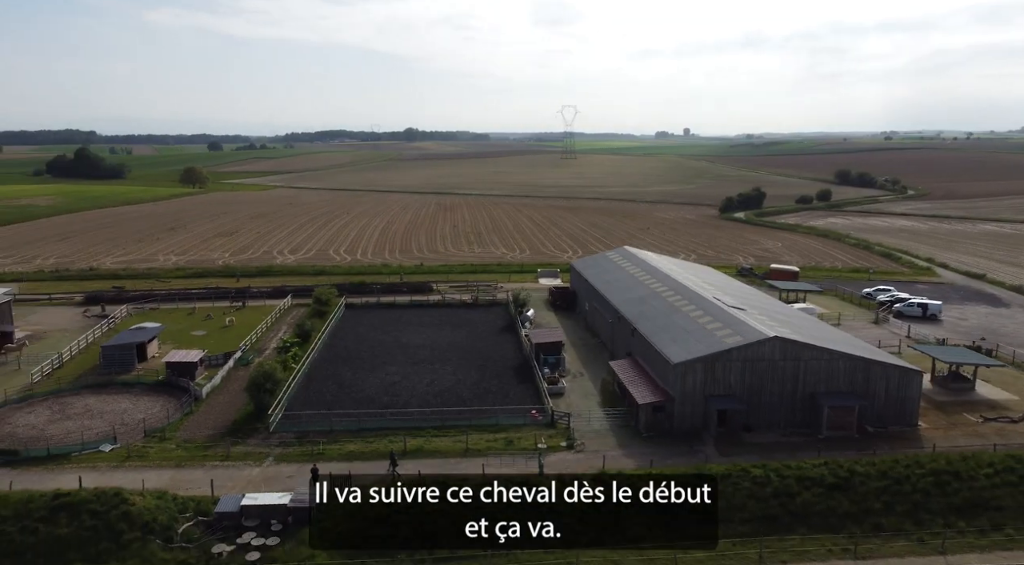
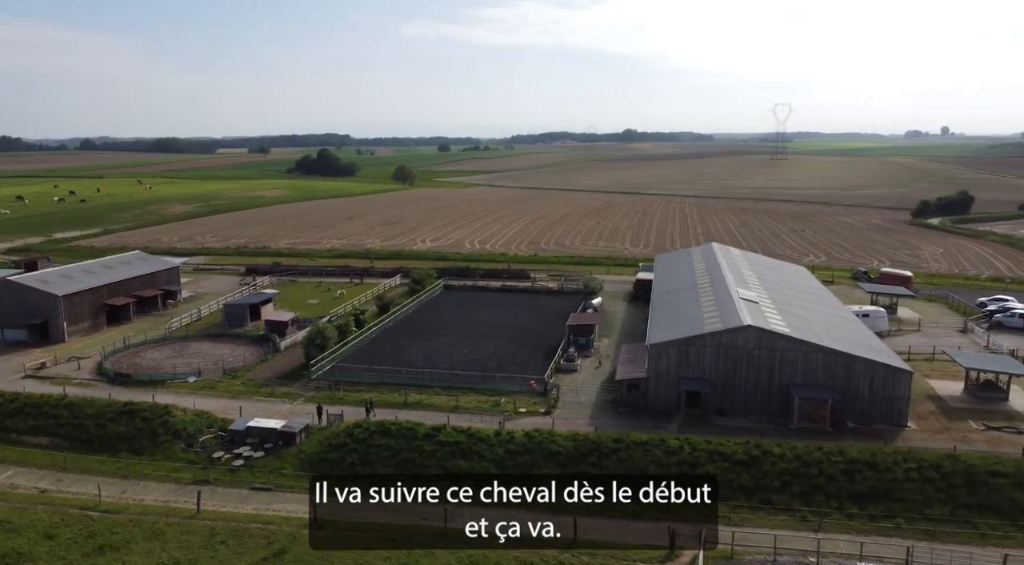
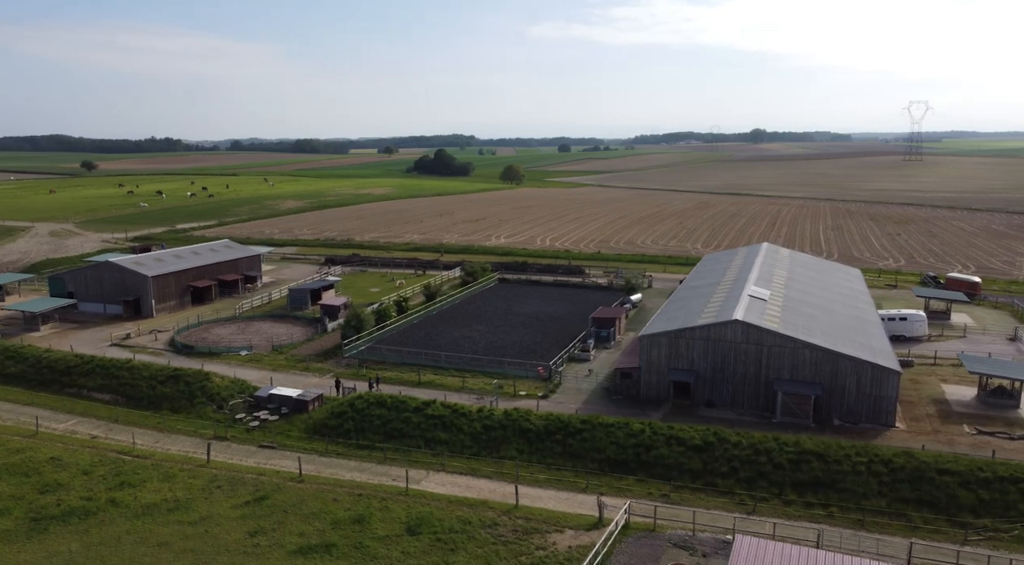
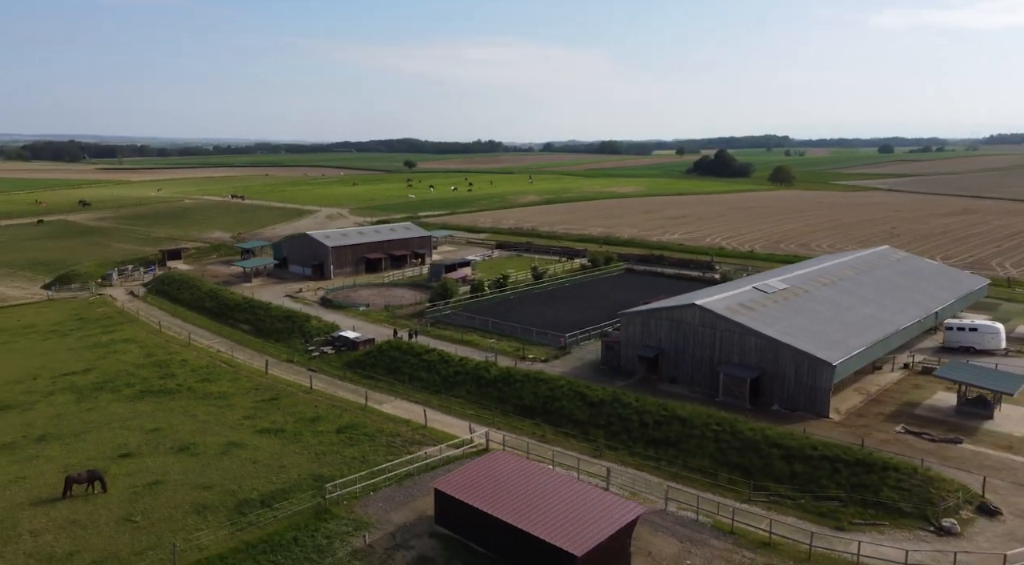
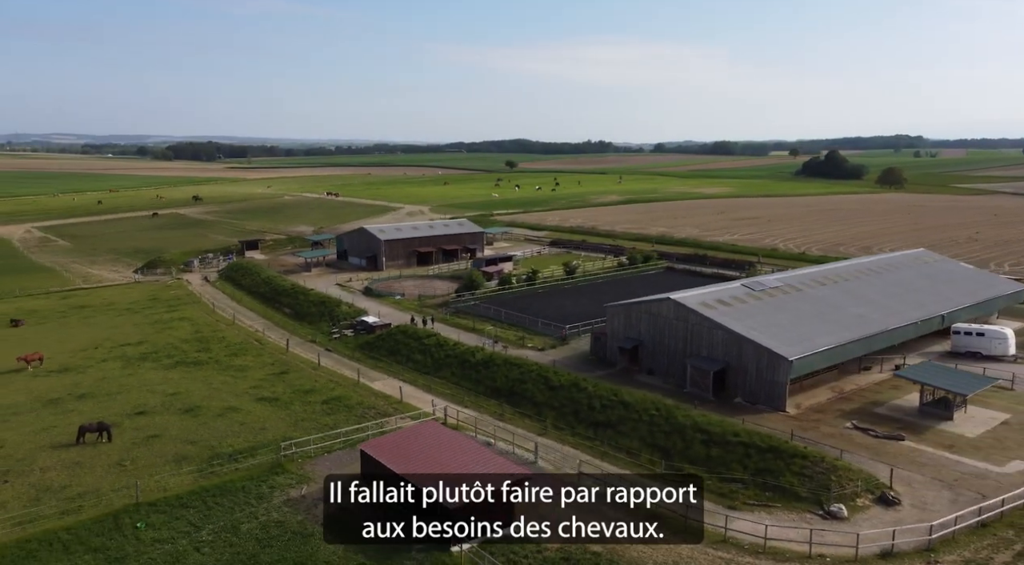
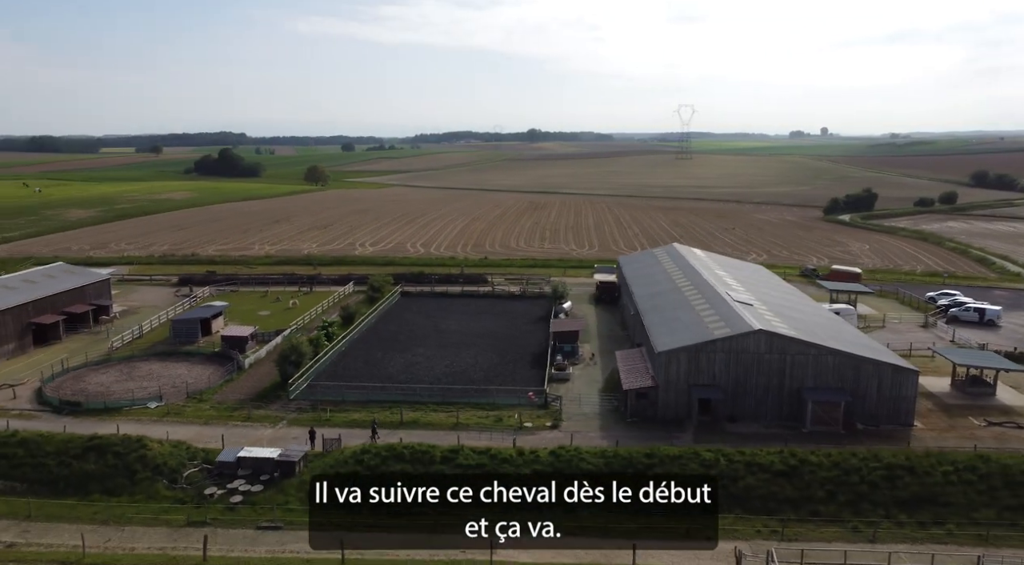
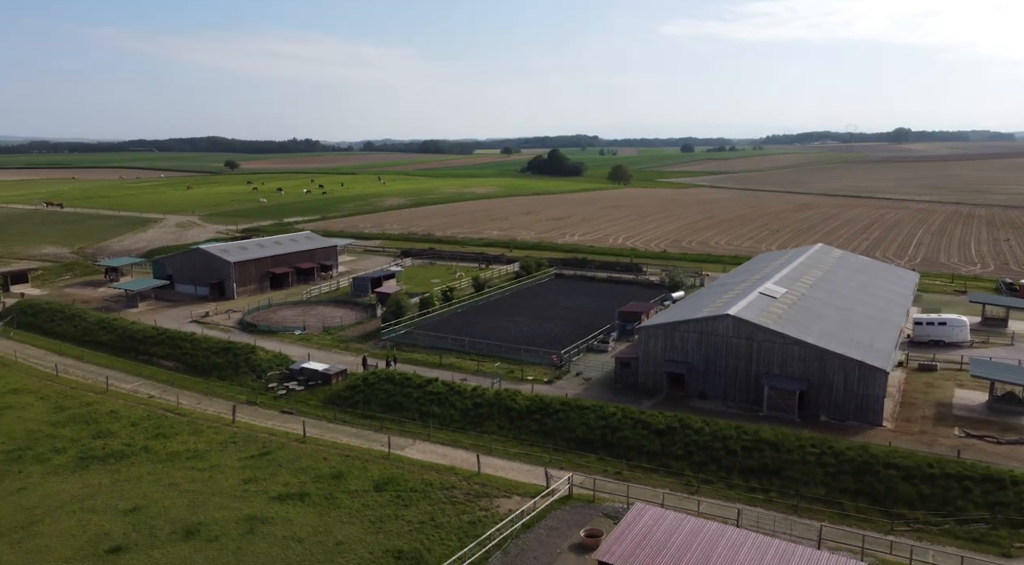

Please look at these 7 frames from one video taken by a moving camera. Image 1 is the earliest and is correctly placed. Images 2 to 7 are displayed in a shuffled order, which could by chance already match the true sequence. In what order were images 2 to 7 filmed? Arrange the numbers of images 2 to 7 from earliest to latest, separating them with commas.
6, 2, 3, 7, 4, 5
